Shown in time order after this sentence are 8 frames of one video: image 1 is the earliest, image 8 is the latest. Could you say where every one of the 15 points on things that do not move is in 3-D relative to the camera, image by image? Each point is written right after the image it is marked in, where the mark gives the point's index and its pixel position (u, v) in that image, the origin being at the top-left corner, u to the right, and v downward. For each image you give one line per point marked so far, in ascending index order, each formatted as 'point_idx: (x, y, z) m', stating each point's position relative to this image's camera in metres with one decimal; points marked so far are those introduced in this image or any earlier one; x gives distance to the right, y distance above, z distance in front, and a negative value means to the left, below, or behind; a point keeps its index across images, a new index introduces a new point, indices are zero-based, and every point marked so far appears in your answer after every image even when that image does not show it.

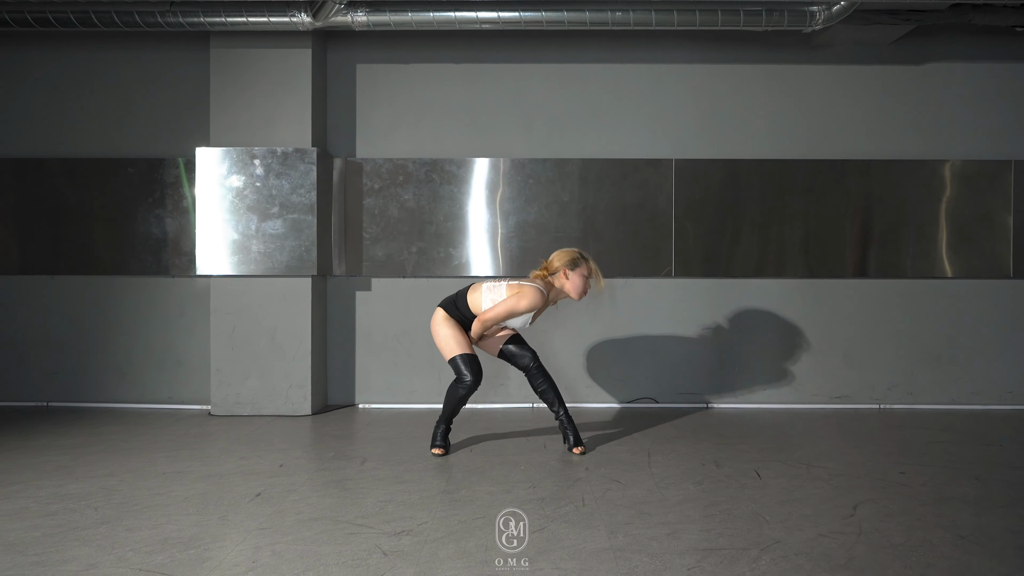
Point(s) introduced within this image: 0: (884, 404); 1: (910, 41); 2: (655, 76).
0: (+3.4, -1.0, +4.7) m
1: (+3.6, +2.2, +4.7) m
2: (+1.3, +1.9, +4.7) m
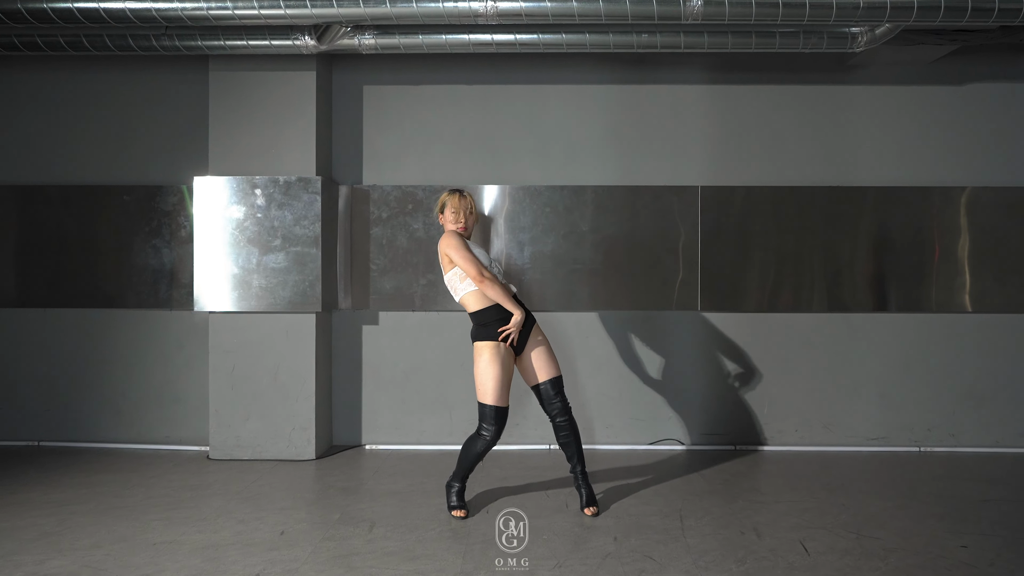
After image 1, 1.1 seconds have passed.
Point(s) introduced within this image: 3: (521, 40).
0: (+3.5, -1.3, +4.4) m
1: (+3.7, +1.9, +4.4) m
2: (+1.4, +1.6, +4.4) m
3: (+0.1, +1.8, +3.7) m
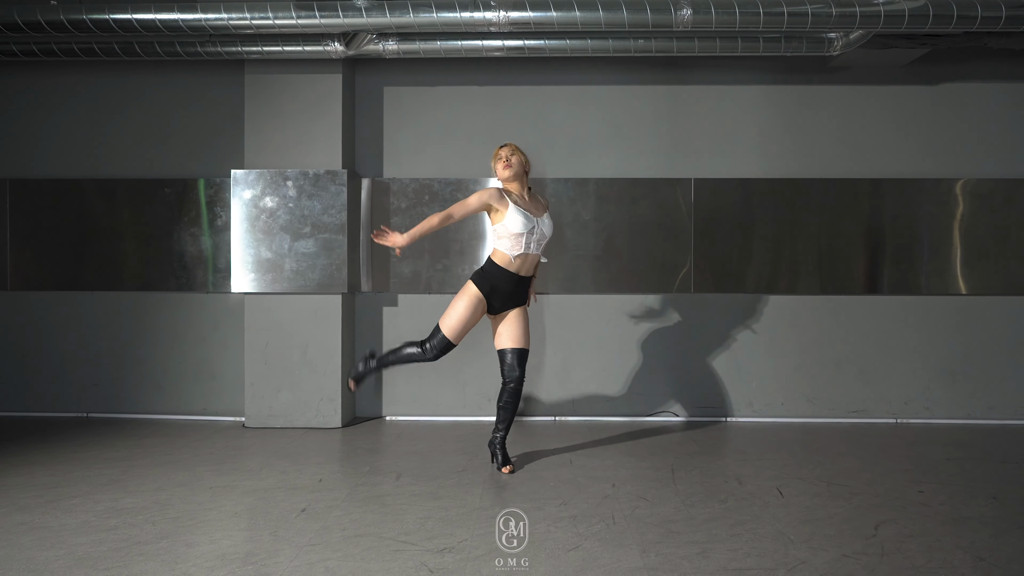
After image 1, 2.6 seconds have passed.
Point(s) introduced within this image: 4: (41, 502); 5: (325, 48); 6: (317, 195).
0: (+3.6, -1.2, +4.7) m
1: (+3.8, +2.1, +4.8) m
2: (+1.5, +1.8, +4.8) m
3: (+0.1, +1.9, +4.1) m
4: (-2.7, -1.2, +3.0) m
5: (-1.5, +1.9, +4.1) m
6: (-1.7, +0.8, +4.4) m
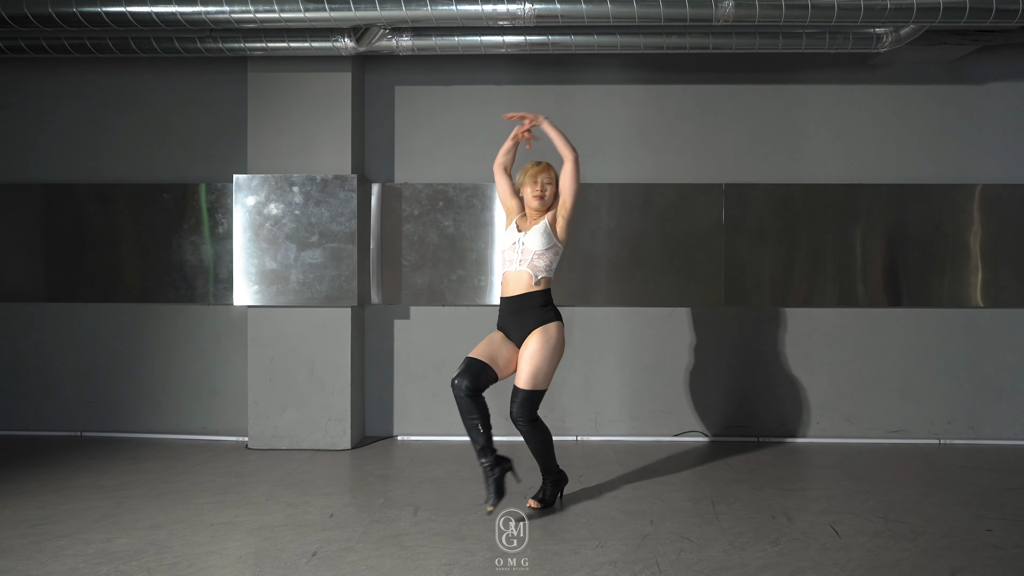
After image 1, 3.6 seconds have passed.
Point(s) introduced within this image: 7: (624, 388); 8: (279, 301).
0: (+3.7, -1.3, +4.5) m
1: (+4.0, +2.0, +4.5) m
2: (+1.7, +1.7, +4.5) m
3: (+0.3, +1.8, +3.8) m
4: (-2.5, -1.3, +2.7) m
5: (-1.3, +1.8, +3.8) m
6: (-1.5, +0.7, +4.2) m
7: (+1.0, -0.9, +4.5) m
8: (-1.9, -0.1, +4.2) m
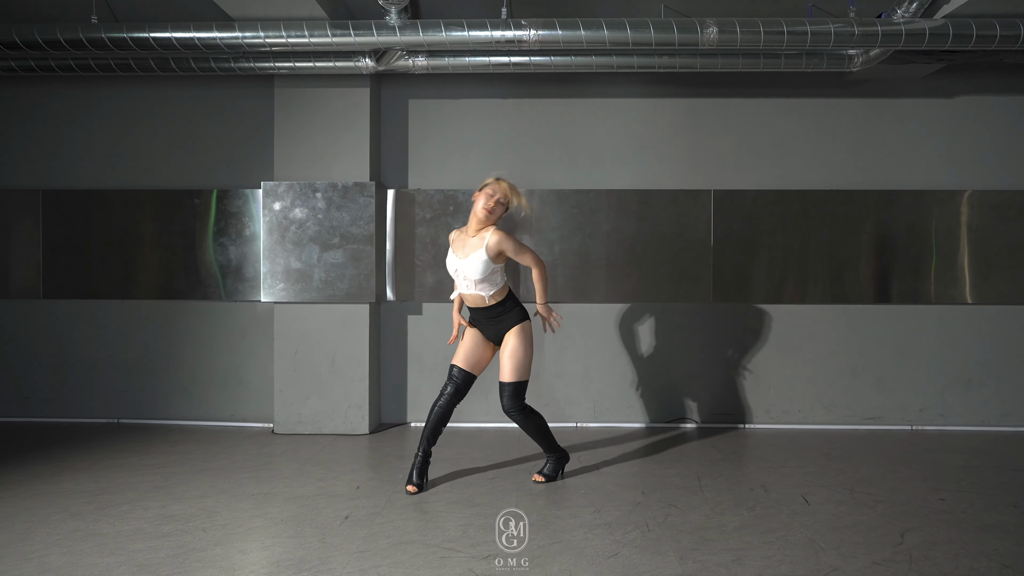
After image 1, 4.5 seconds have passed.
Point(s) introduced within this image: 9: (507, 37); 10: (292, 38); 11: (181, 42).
0: (+3.8, -1.3, +4.8) m
1: (+4.0, +2.0, +4.9) m
2: (+1.7, +1.7, +4.9) m
3: (+0.4, +1.8, +4.2) m
4: (-2.5, -1.3, +3.1) m
5: (-1.3, +1.8, +4.2) m
6: (-1.5, +0.7, +4.5) m
7: (+1.0, -0.9, +4.9) m
8: (-1.8, -0.1, +4.5) m
9: (0.0, +1.8, +3.8) m
10: (-1.6, +1.9, +3.8) m
11: (-2.5, +1.8, +3.8) m
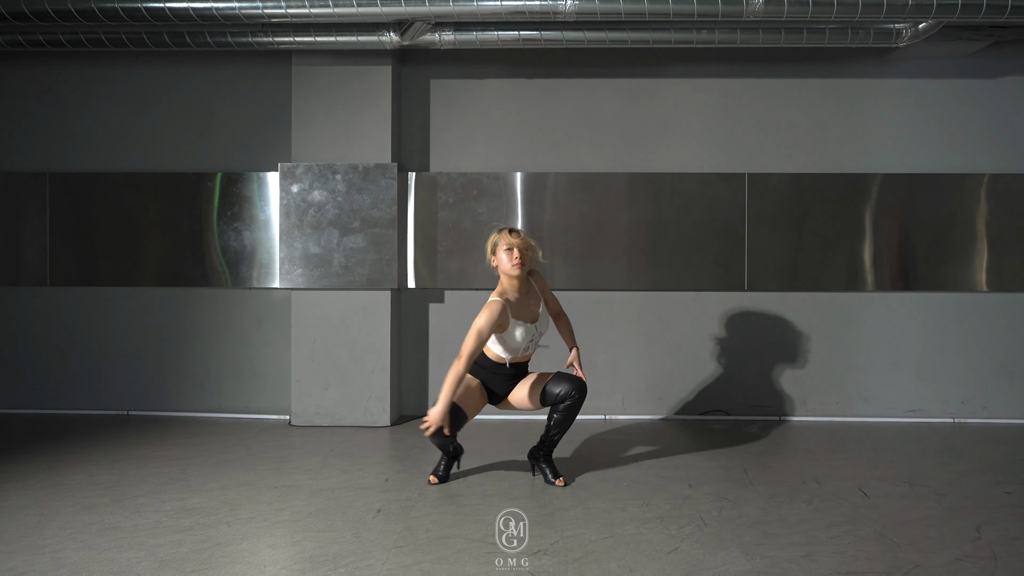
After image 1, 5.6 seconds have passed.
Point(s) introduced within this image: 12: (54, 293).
0: (+4.0, -1.2, +4.7) m
1: (+4.2, +2.1, +4.7) m
2: (+1.9, +1.8, +4.7) m
3: (+0.6, +2.0, +4.0) m
4: (-2.2, -1.2, +2.9) m
5: (-1.0, +1.9, +4.0) m
6: (-1.2, +0.8, +4.3) m
7: (+1.3, -0.7, +4.7) m
8: (-1.6, 0.0, +4.4) m
9: (+0.2, +2.0, +3.6) m
10: (-1.4, +2.0, +3.7) m
11: (-2.2, +1.9, +3.6) m
12: (-4.3, 0.0, +4.8) m
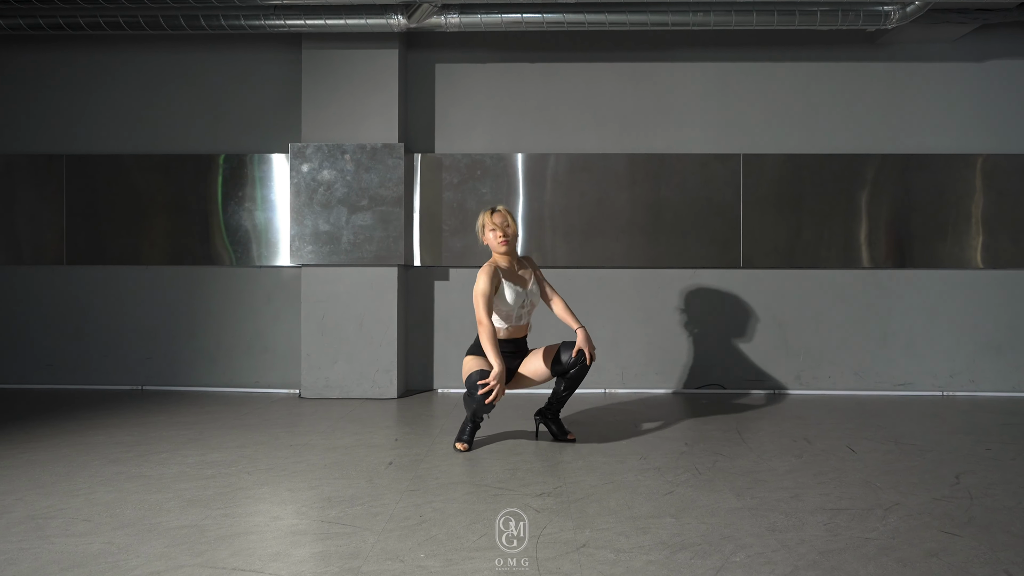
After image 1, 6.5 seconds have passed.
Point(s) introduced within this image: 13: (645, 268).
0: (+4.0, -1.0, +4.8) m
1: (+4.3, +2.3, +4.8) m
2: (+2.0, +2.0, +4.8) m
3: (+0.6, +2.2, +4.1) m
4: (-2.2, -1.0, +3.0) m
5: (-1.0, +2.1, +4.2) m
6: (-1.2, +1.0, +4.5) m
7: (+1.3, -0.5, +4.8) m
8: (-1.6, +0.2, +4.5) m
9: (+0.2, +2.2, +3.7) m
10: (-1.4, +2.2, +3.8) m
11: (-2.2, +2.2, +3.8) m
12: (-4.3, +0.2, +5.0) m
13: (+1.2, +0.2, +4.8) m
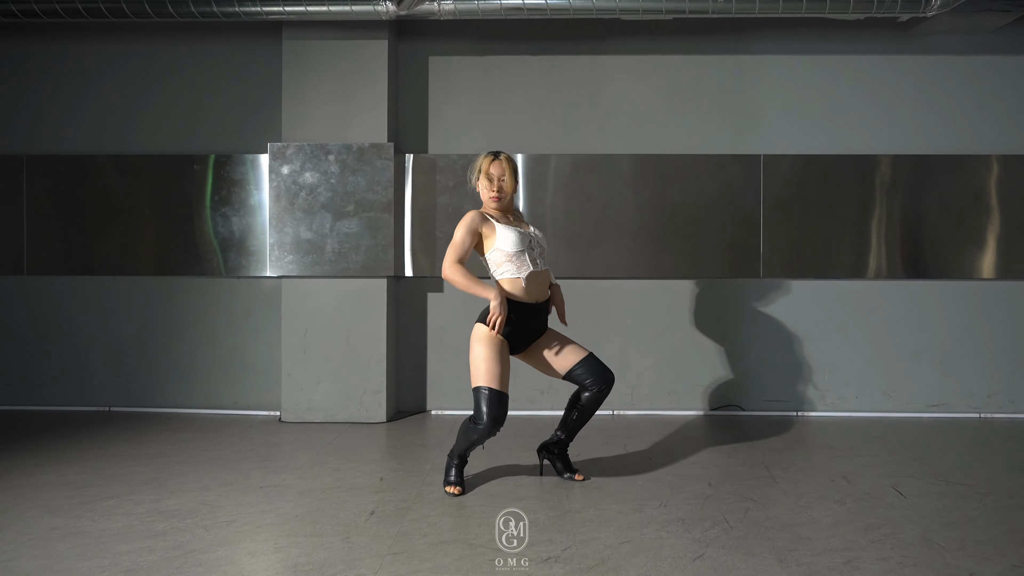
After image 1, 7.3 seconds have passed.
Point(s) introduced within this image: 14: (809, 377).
0: (+4.0, -1.1, +4.4) m
1: (+4.3, +2.2, +4.4) m
2: (+2.0, +1.9, +4.4) m
3: (+0.6, +2.1, +3.8) m
4: (-2.2, -1.1, +2.6) m
5: (-1.0, +2.0, +3.8) m
6: (-1.2, +0.9, +4.1) m
7: (+1.3, -0.6, +4.5) m
8: (-1.6, +0.1, +4.1) m
9: (+0.2, +2.1, +3.4) m
10: (-1.4, +2.1, +3.4) m
11: (-2.2, +2.0, +3.4) m
12: (-4.3, +0.1, +4.6) m
13: (+1.2, +0.1, +4.4) m
14: (+2.6, -0.8, +4.5) m
